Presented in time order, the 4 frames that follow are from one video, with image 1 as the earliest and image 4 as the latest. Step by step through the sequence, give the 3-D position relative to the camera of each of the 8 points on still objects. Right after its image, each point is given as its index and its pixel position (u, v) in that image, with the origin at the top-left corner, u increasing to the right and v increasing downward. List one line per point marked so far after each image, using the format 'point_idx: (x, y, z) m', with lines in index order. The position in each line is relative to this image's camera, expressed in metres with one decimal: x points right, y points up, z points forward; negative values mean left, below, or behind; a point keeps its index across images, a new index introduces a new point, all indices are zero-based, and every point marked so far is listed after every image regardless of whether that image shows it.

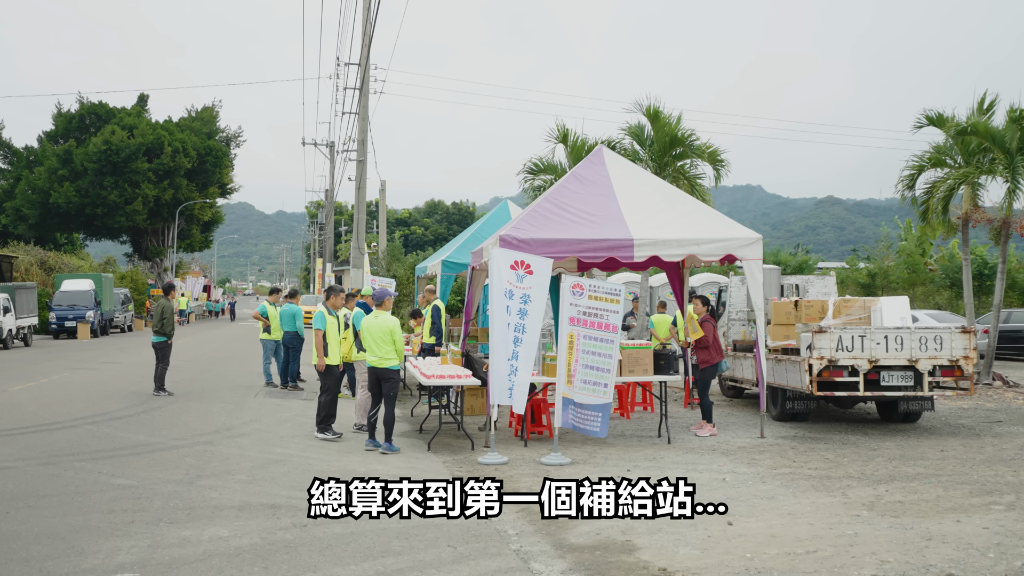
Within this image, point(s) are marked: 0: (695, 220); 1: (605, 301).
0: (+2.0, +0.7, +11.0) m
1: (+0.8, -0.1, +9.0) m
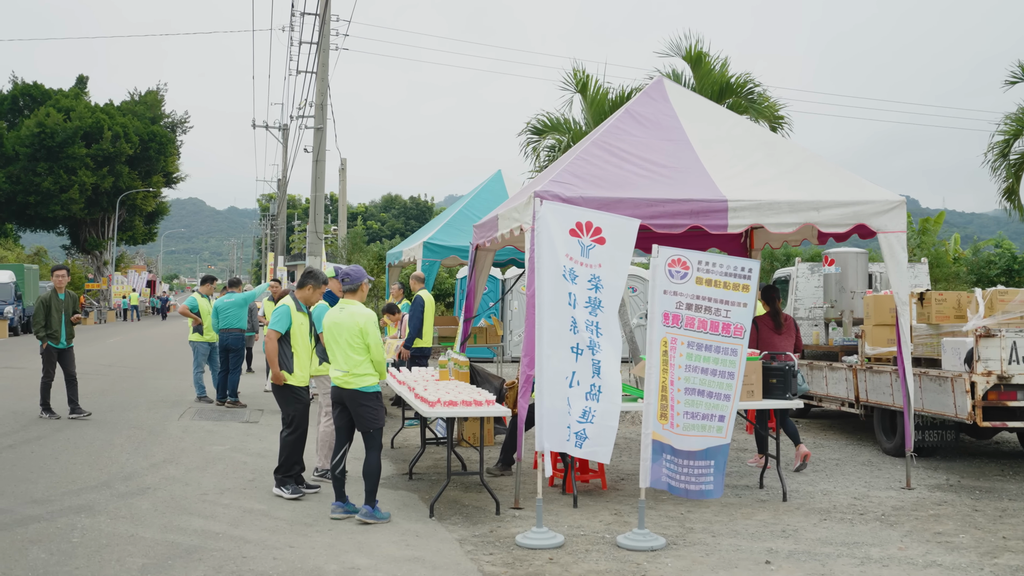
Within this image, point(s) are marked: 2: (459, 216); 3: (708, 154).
0: (+2.2, +0.8, +7.7) m
1: (+1.1, 0.0, +5.6) m
2: (-0.7, +1.0, +13.9) m
3: (+1.5, +1.0, +7.9) m
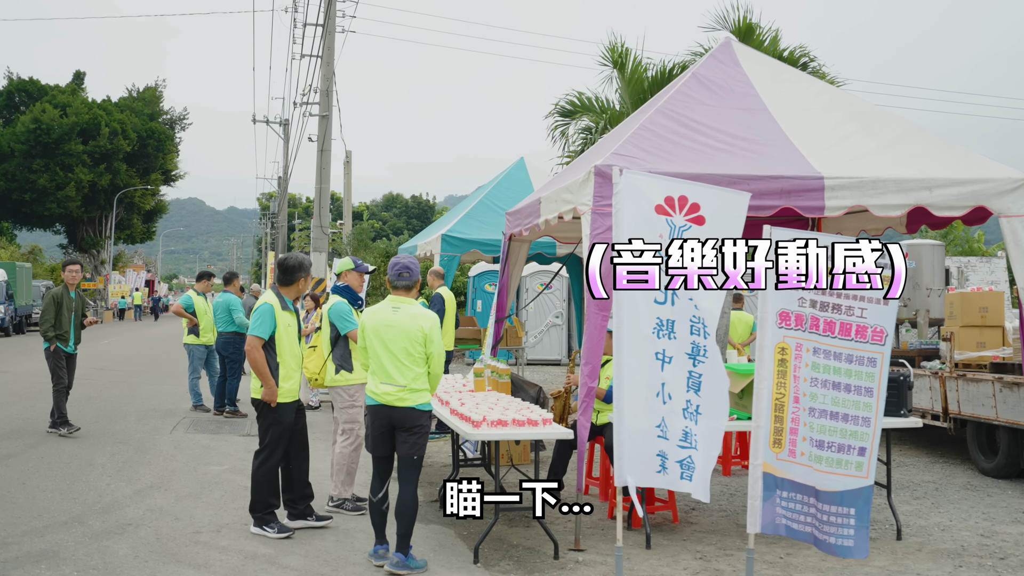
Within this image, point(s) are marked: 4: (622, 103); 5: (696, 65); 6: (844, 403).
0: (+2.6, +0.9, +6.5) m
1: (+1.5, 0.0, +4.4) m
2: (-0.4, +1.0, +12.7) m
3: (+1.8, +1.1, +6.7) m
4: (+1.2, +2.1, +11.5) m
5: (+1.3, +1.6, +7.2) m
6: (+1.4, -0.5, +4.5) m
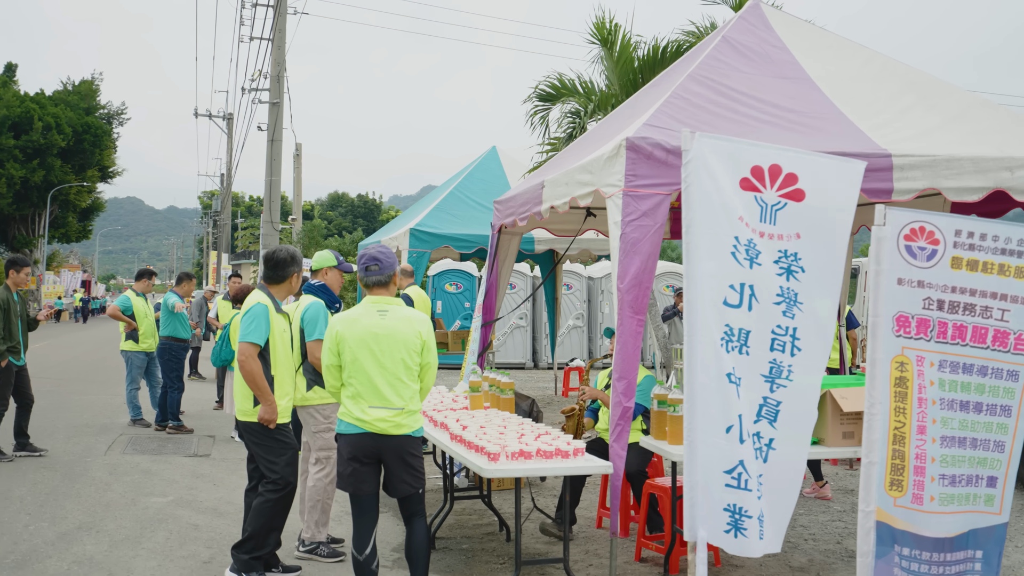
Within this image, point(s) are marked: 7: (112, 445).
0: (+2.6, +0.9, +5.6) m
1: (+1.6, 0.0, +3.5) m
2: (-0.7, +1.0, +11.7) m
3: (+1.9, +1.1, +5.7) m
4: (+1.0, +2.1, +10.5) m
5: (+1.3, +1.6, +6.2) m
6: (+1.6, -0.5, +3.5) m
7: (-3.4, -1.3, +8.7) m
